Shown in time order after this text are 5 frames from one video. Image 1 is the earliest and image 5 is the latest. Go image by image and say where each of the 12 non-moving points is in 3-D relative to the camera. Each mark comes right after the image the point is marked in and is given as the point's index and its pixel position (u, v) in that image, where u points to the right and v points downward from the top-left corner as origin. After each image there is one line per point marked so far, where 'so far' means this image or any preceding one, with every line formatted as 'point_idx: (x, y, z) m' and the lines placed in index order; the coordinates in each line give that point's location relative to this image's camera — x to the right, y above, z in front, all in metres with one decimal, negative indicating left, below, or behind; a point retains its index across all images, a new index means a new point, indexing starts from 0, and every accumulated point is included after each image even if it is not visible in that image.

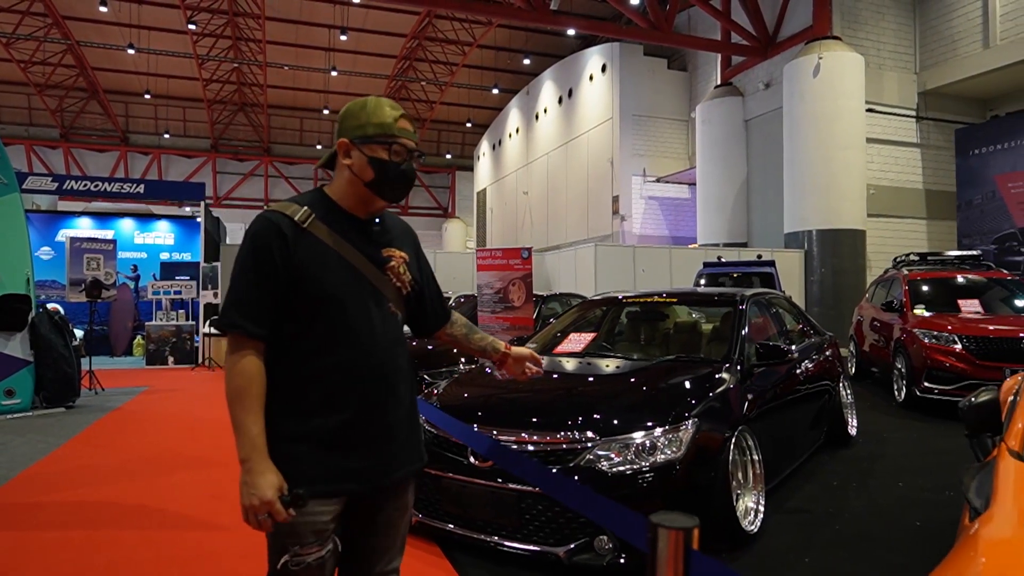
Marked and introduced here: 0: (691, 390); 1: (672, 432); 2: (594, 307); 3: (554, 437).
0: (+0.8, -0.4, +2.9) m
1: (+0.6, -0.6, +2.7) m
2: (+0.6, -0.1, +4.6) m
3: (+0.2, -0.6, +2.7) m
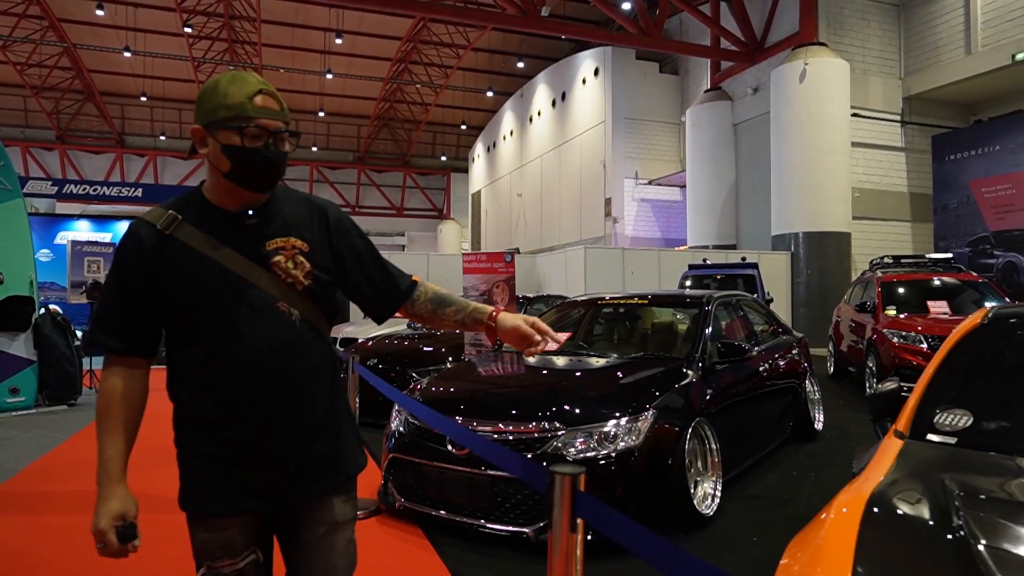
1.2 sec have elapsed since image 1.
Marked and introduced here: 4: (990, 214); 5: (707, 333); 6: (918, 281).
0: (+0.7, -0.4, +3.2) m
1: (+0.5, -0.6, +2.9) m
2: (+0.5, -0.1, +4.9) m
3: (+0.1, -0.6, +2.9) m
4: (+7.4, +1.2, +10.3) m
5: (+1.1, -0.3, +3.7) m
6: (+4.8, +0.1, +7.7) m
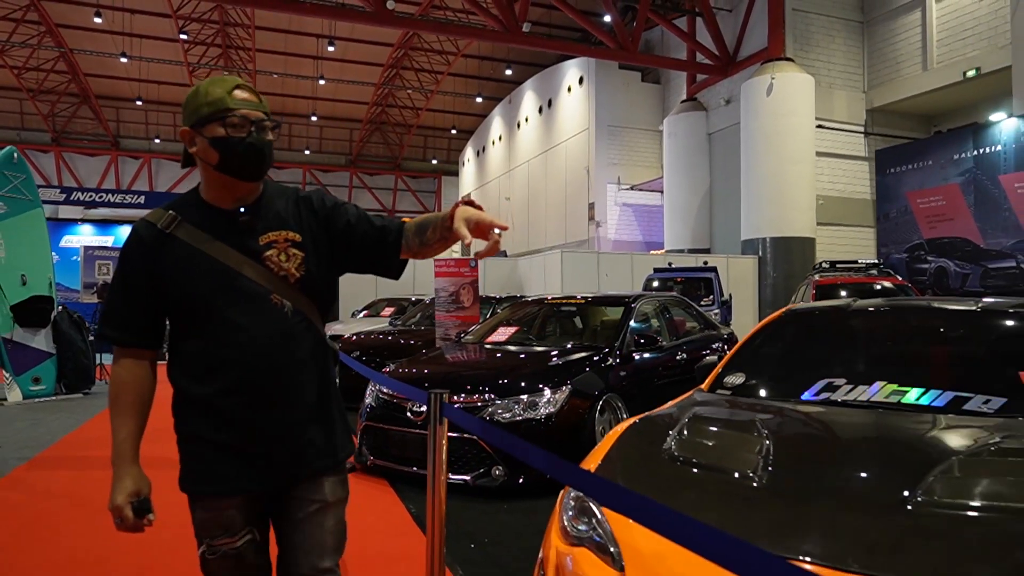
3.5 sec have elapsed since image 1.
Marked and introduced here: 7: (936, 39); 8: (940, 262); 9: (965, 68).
0: (+0.4, -0.5, +4.0) m
1: (+0.2, -0.6, +3.7) m
2: (+0.1, -0.2, +5.6) m
3: (-0.2, -0.6, +3.7) m
4: (+7.0, +1.1, +11.2) m
5: (+0.8, -0.3, +4.5) m
6: (+4.5, 0.0, +8.5) m
7: (+9.4, +5.5, +14.7) m
8: (+6.8, +0.4, +10.5) m
9: (+9.6, +4.7, +14.0) m
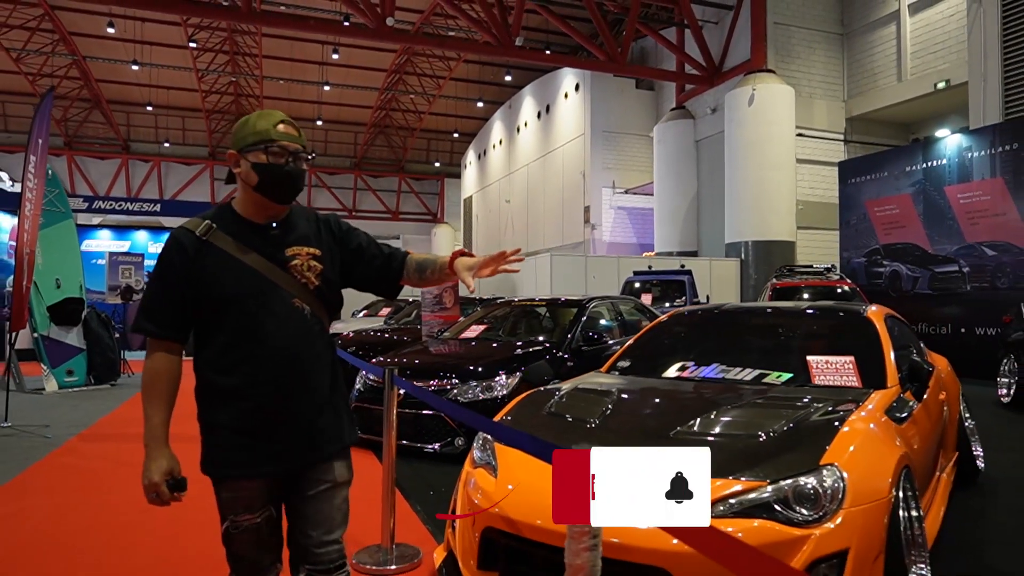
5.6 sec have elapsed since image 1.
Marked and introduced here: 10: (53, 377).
0: (+0.1, -0.5, +4.8) m
1: (0.0, -0.6, +4.5) m
2: (-0.1, -0.2, +6.4) m
3: (-0.5, -0.6, +4.5) m
4: (+6.8, +1.1, +11.9) m
5: (+0.5, -0.3, +5.3) m
6: (+4.3, 0.0, +9.3) m
7: (+9.3, +5.5, +15.4) m
8: (+6.6, +0.4, +11.2) m
9: (+9.4, +4.6, +14.7) m
10: (-5.6, -1.1, +8.1) m
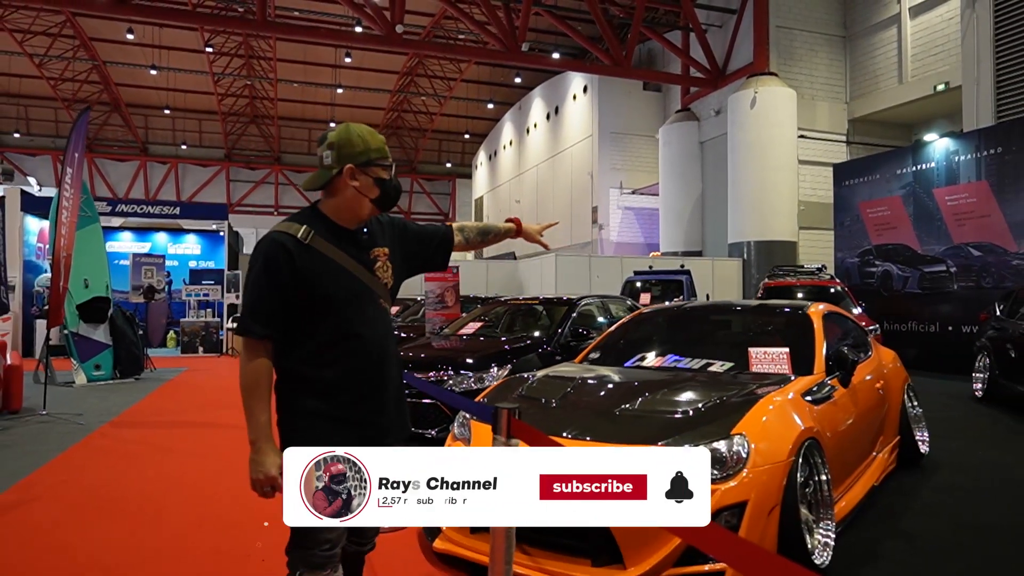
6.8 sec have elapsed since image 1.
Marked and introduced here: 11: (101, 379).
0: (+0.1, -0.5, +5.2) m
1: (-0.1, -0.6, +4.9) m
2: (-0.1, -0.2, +6.8) m
3: (-0.6, -0.6, +4.9) m
4: (+6.9, +1.1, +12.2) m
5: (+0.5, -0.3, +5.7) m
6: (+4.3, 0.0, +9.6) m
7: (+9.4, +5.5, +15.6) m
8: (+6.6, +0.4, +11.5) m
9: (+9.5, +4.6, +14.9) m
10: (-5.6, -1.1, +8.6) m
11: (-5.6, -1.3, +8.8) m
